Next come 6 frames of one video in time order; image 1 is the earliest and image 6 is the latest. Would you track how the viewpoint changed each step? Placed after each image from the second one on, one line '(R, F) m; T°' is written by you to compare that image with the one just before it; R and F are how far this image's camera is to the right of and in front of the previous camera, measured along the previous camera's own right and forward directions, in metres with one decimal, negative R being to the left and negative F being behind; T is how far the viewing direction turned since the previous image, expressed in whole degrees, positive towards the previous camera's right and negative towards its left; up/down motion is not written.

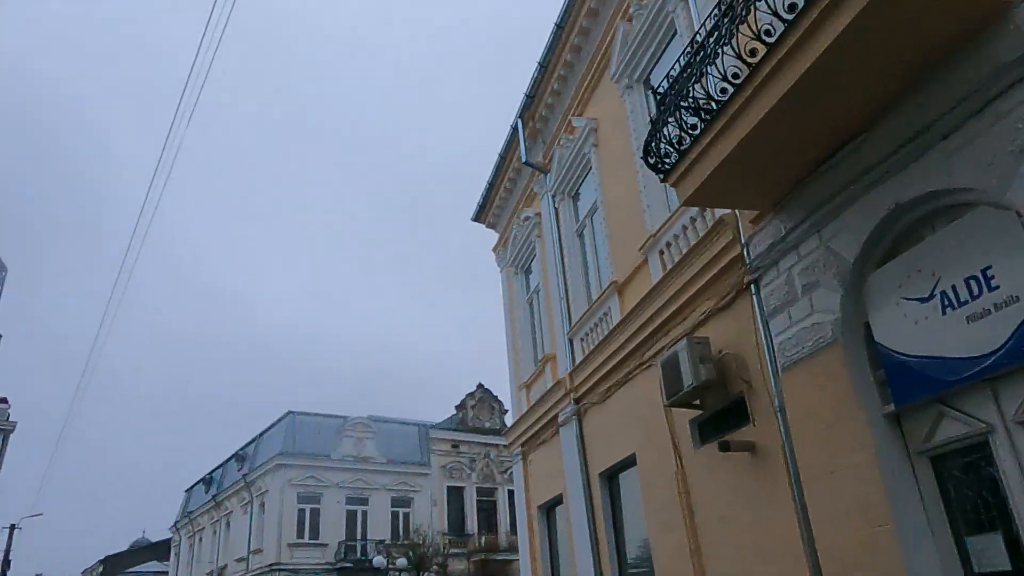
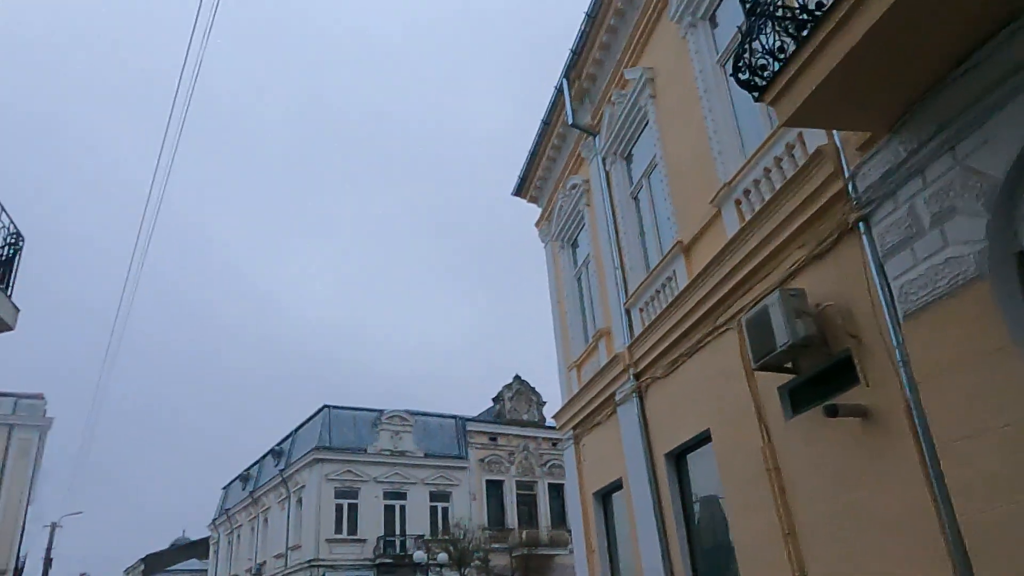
(-0.2, +0.6) m; -2°
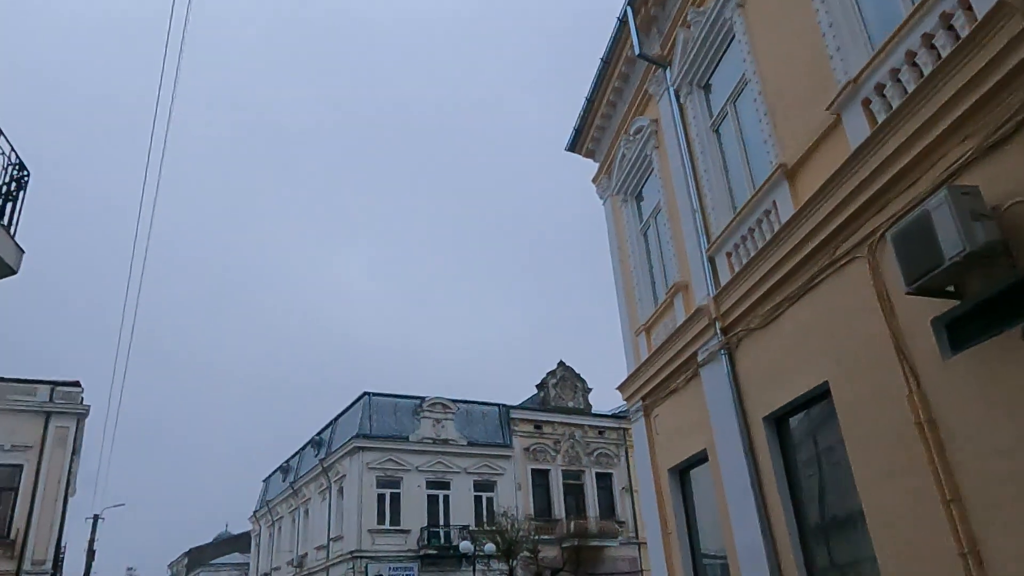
(-0.3, +0.9) m; -3°
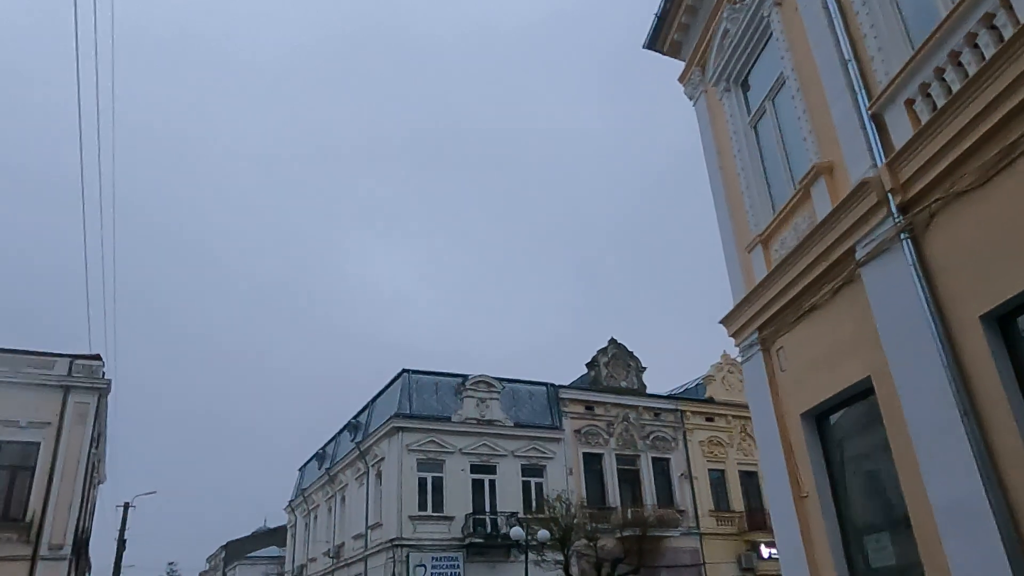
(-0.4, +1.7) m; -3°
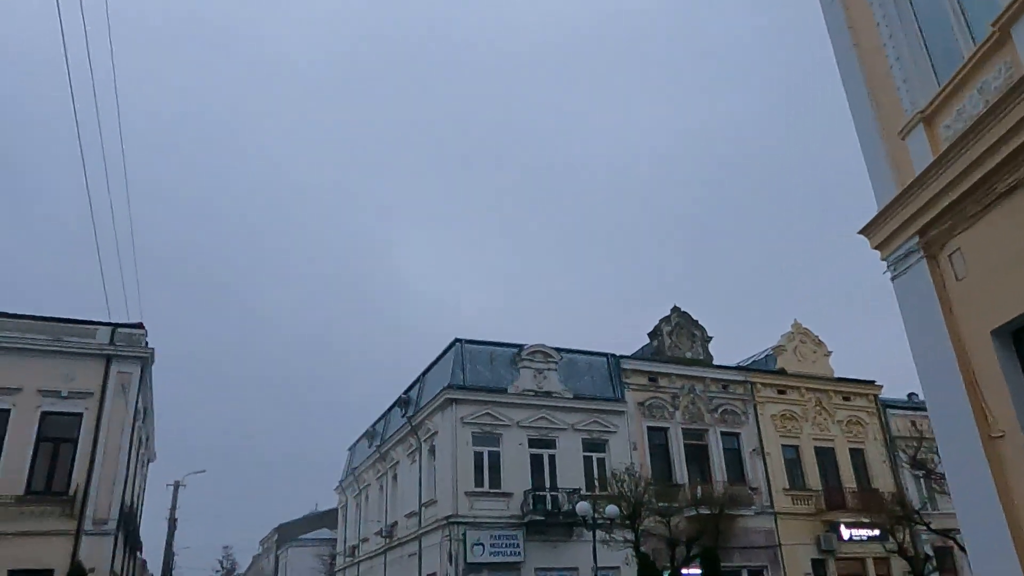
(-0.4, +1.3) m; -3°
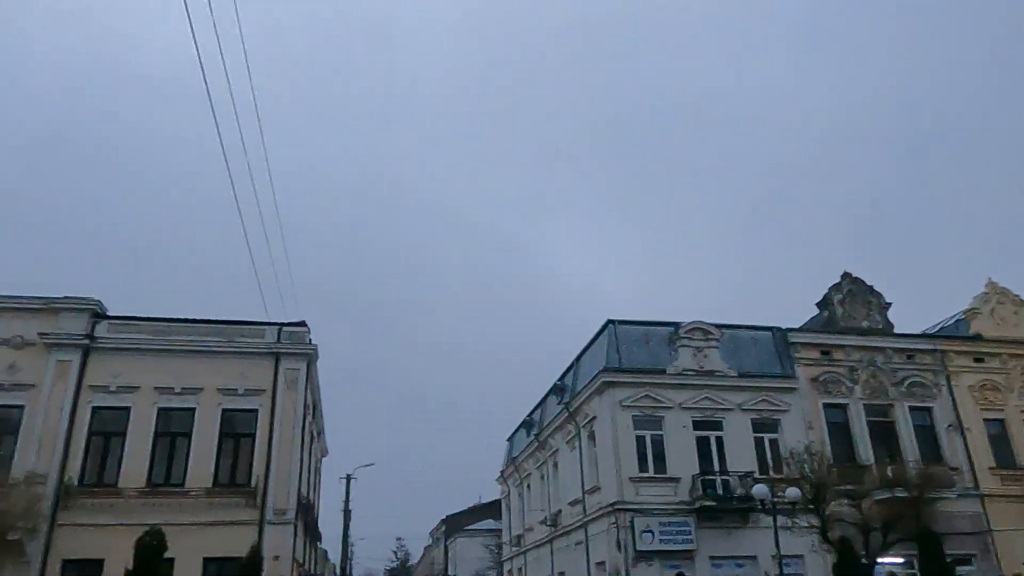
(-0.2, +0.6) m; -11°
